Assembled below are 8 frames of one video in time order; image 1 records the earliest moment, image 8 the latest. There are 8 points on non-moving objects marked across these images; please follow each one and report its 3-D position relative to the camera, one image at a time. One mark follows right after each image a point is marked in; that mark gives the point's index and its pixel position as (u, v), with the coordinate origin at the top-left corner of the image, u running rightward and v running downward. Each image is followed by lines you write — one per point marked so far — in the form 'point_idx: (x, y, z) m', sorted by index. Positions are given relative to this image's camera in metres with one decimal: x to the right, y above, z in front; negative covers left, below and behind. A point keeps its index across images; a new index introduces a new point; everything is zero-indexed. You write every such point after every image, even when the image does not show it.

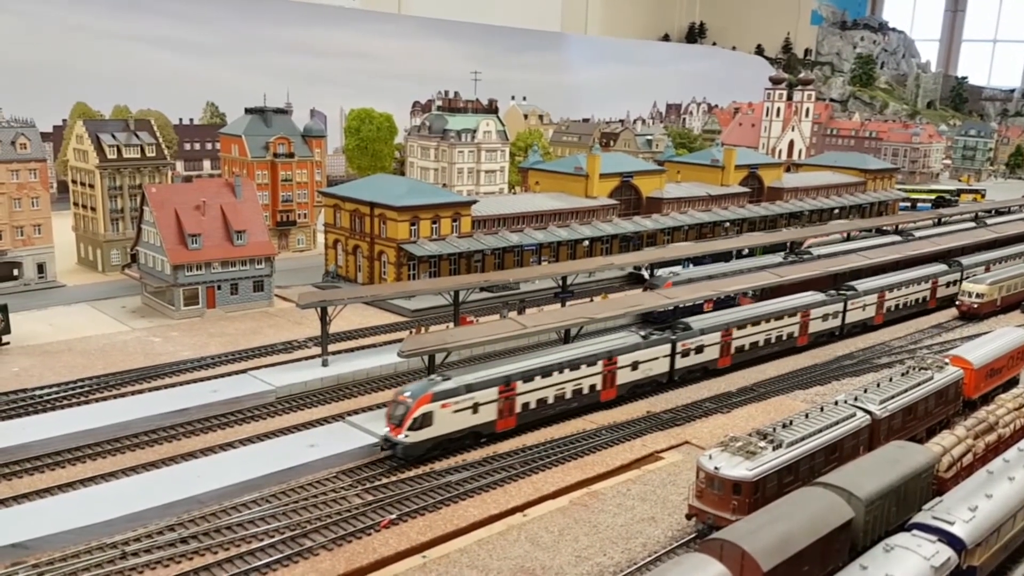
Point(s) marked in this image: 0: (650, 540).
0: (+2.8, -5.0, +16.9) m
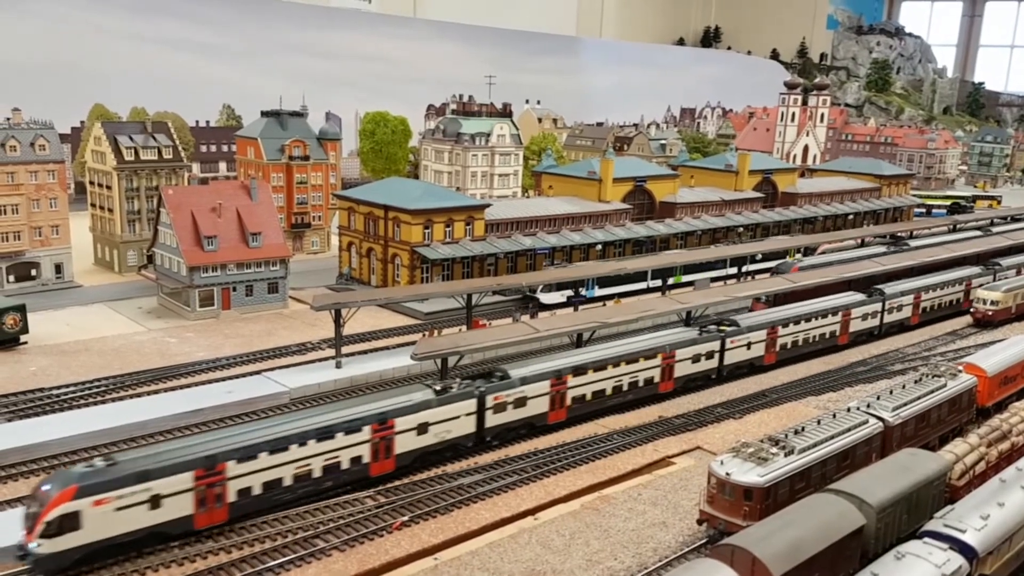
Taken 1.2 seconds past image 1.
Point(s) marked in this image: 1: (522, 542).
0: (+3.0, -5.2, +17.0) m
1: (+0.2, -5.1, +17.0) m
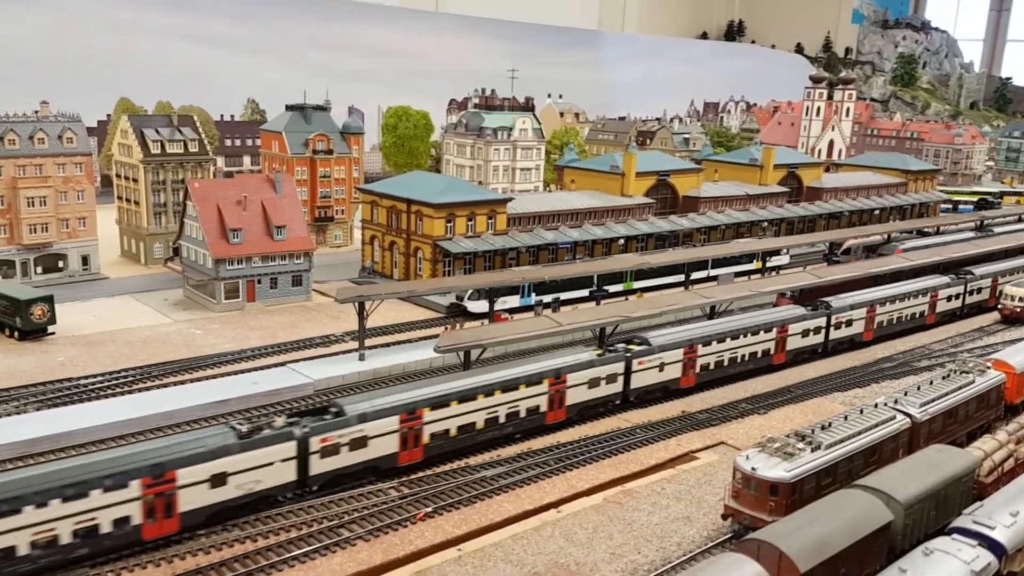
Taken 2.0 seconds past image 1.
0: (+3.5, -5.0, +16.9) m
1: (+0.7, -5.0, +17.1) m
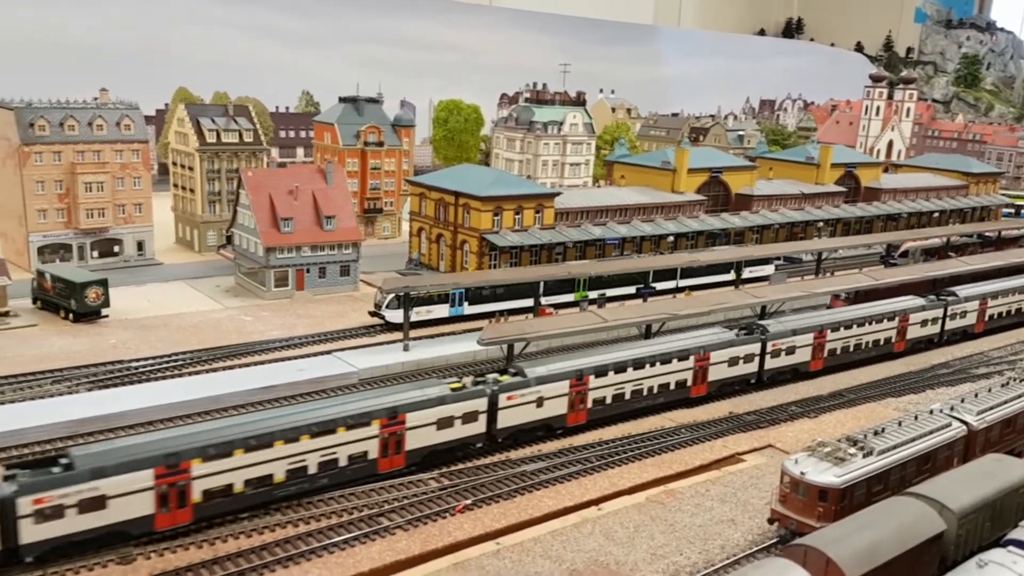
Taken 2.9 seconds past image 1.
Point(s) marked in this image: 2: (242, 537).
0: (+4.2, -5.0, +16.5) m
1: (+1.5, -4.9, +16.8) m
2: (-5.2, -4.8, +16.4) m
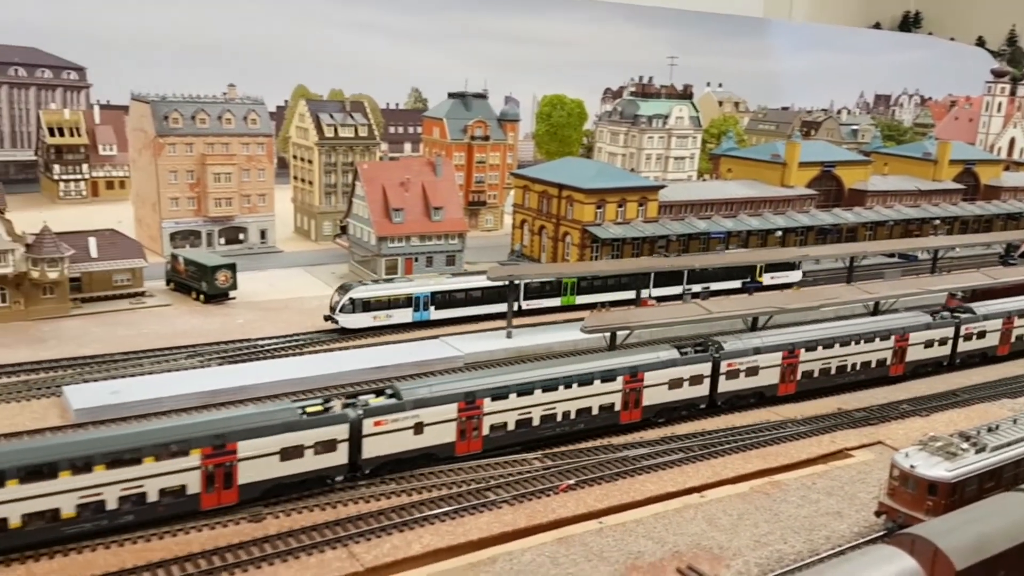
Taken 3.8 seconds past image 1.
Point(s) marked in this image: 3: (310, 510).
0: (+6.3, -4.8, +16.5) m
1: (+3.5, -4.6, +17.1) m
2: (-3.1, -4.4, +17.4) m
3: (-4.2, -4.6, +17.5) m
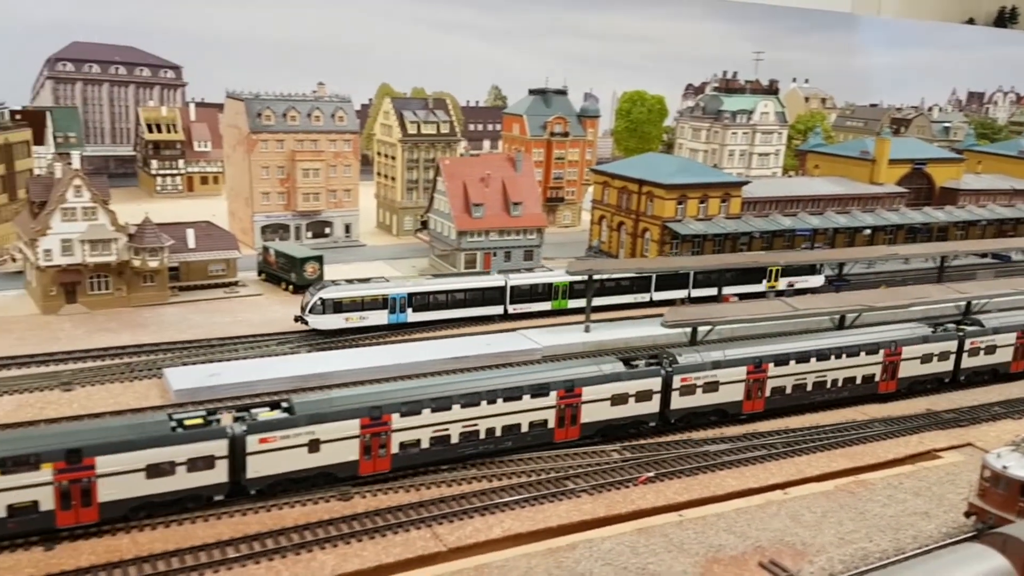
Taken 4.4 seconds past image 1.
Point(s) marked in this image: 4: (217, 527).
0: (+7.8, -4.7, +16.2) m
1: (+5.2, -4.5, +17.0) m
2: (-1.5, -4.2, +17.9) m
3: (-2.5, -4.3, +18.1) m
4: (-5.8, -4.7, +16.7) m
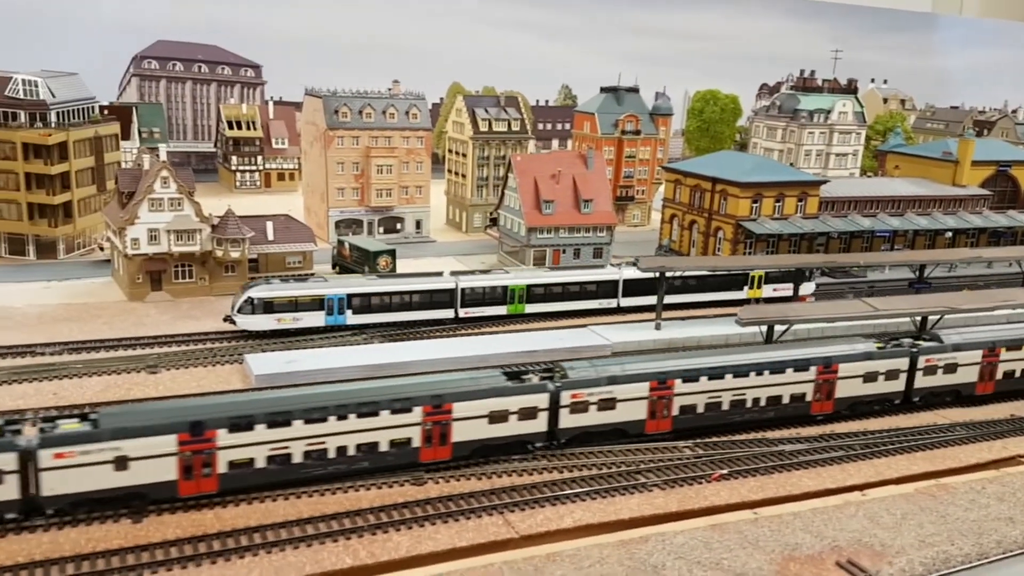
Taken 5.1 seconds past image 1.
0: (+9.2, -4.7, +15.7) m
1: (+6.6, -4.4, +16.7) m
2: (+0.1, -4.0, +18.1) m
3: (-1.0, -4.1, +18.3) m
4: (-4.4, -4.4, +17.2) m
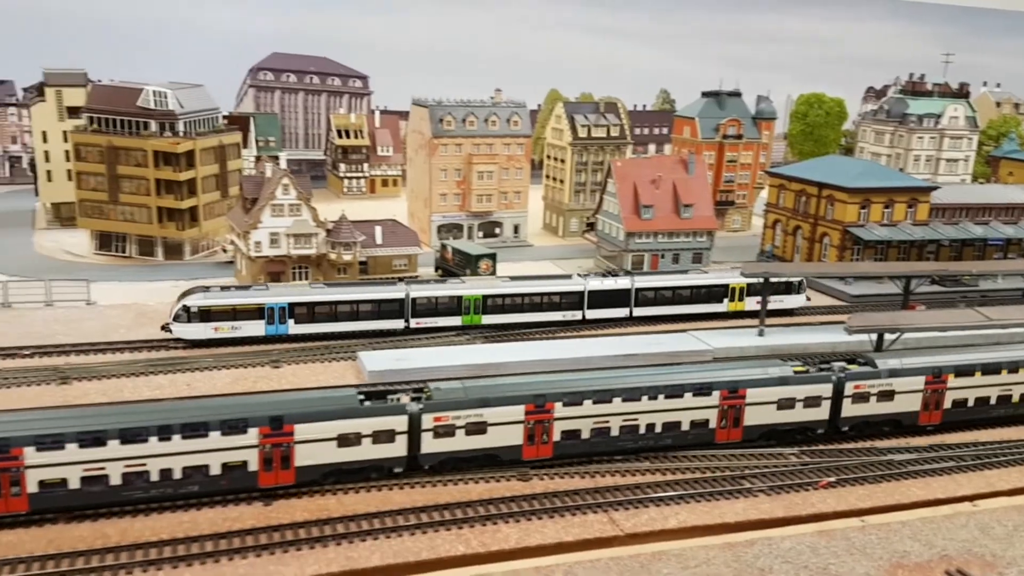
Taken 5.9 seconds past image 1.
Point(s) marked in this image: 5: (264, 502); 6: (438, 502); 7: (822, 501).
0: (+11.2, -4.9, +15.4) m
1: (+8.8, -4.6, +16.7) m
2: (+2.4, -4.1, +18.7) m
3: (+1.4, -4.2, +19.1) m
4: (-2.1, -4.5, +18.3) m
5: (-5.1, -4.5, +17.7) m
6: (-1.6, -4.6, +17.9) m
7: (+6.5, -4.4, +17.8) m
